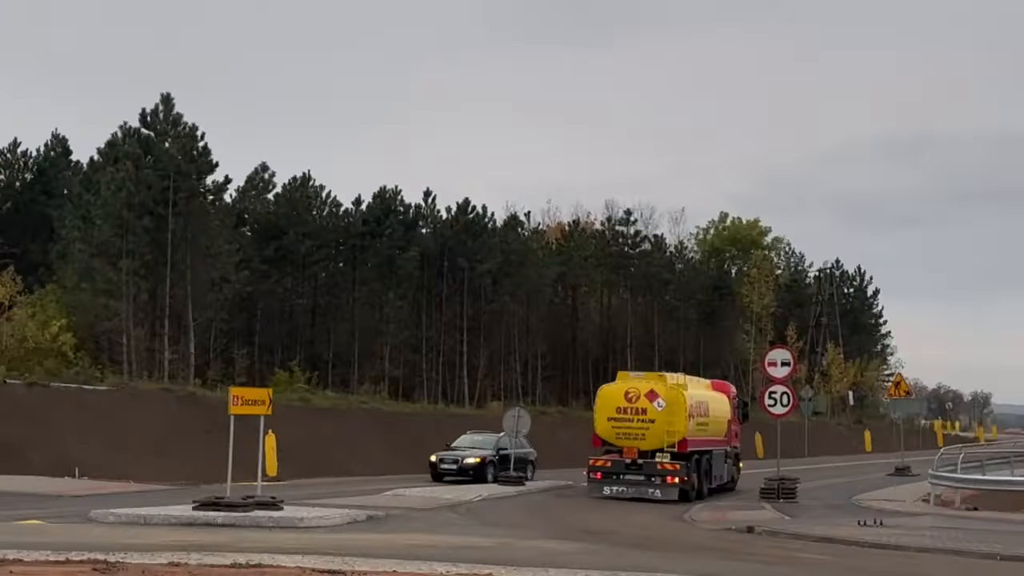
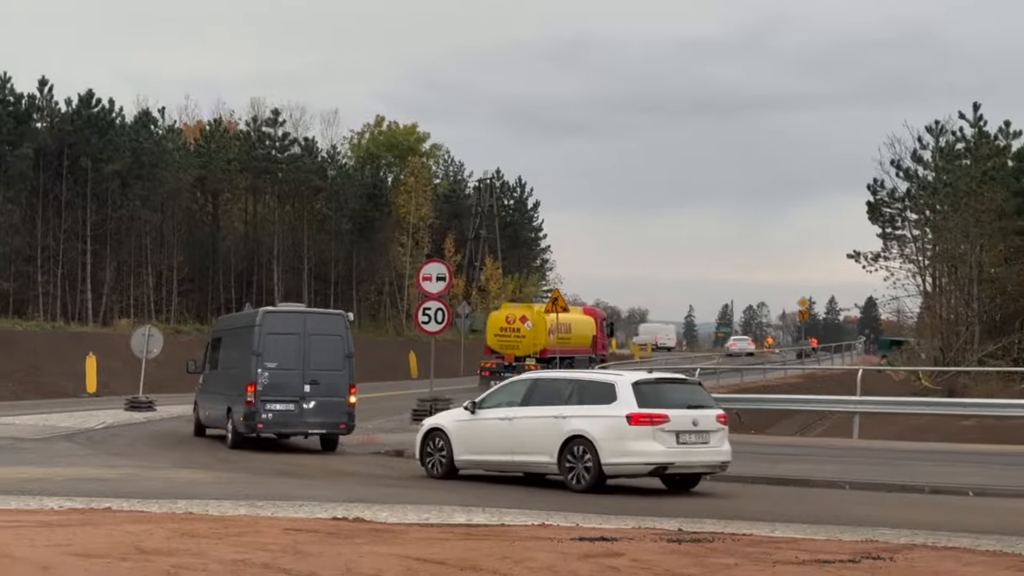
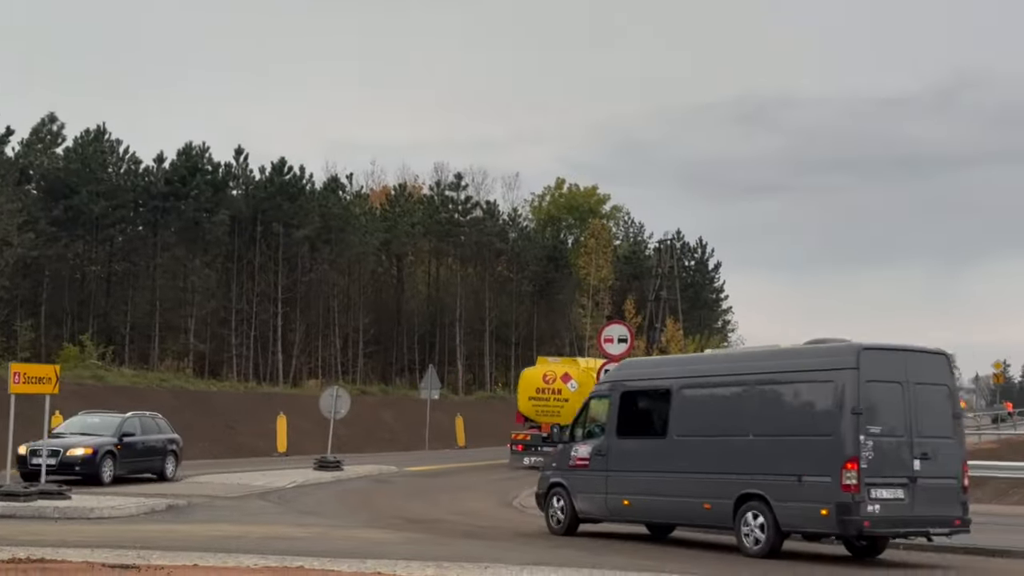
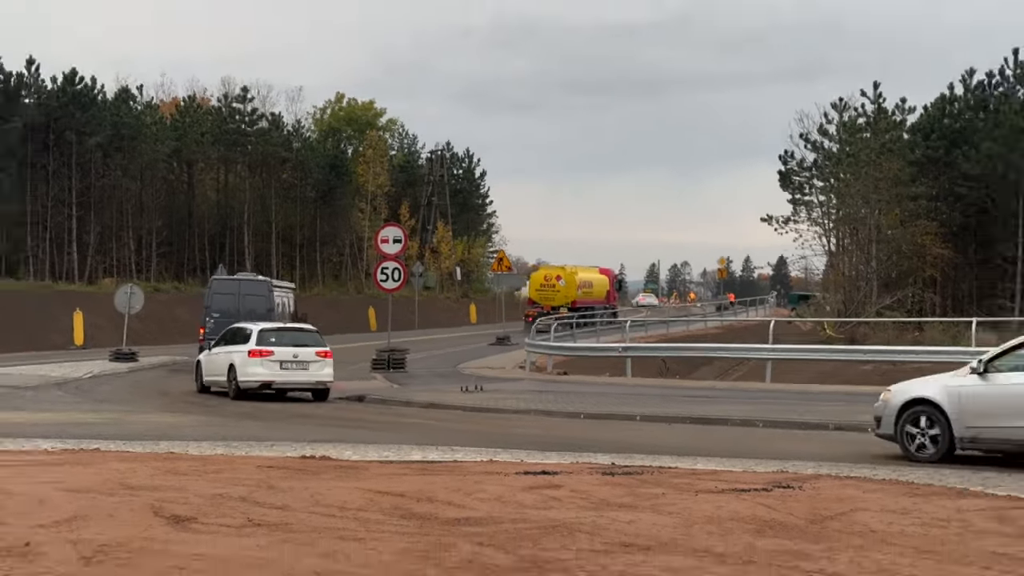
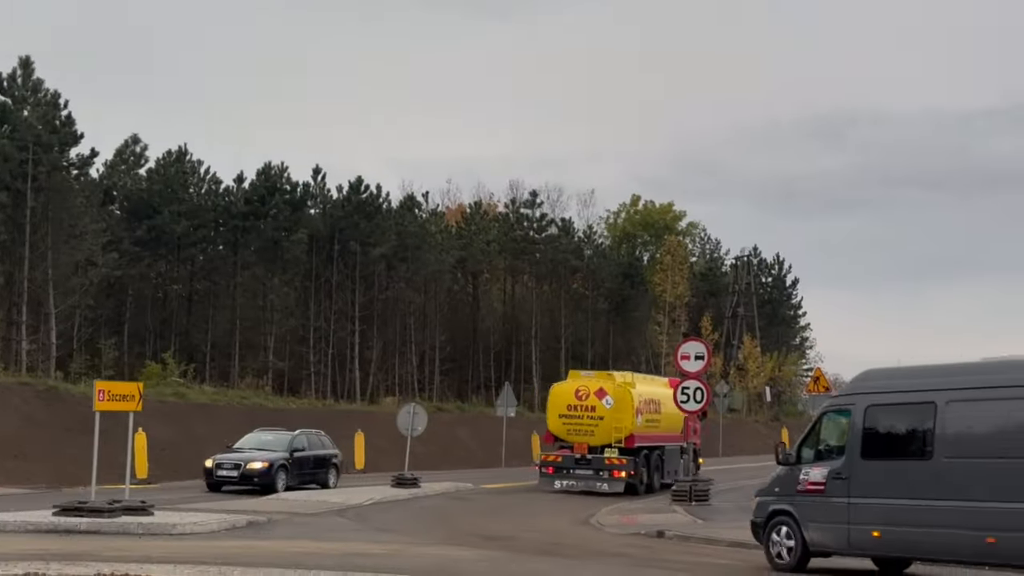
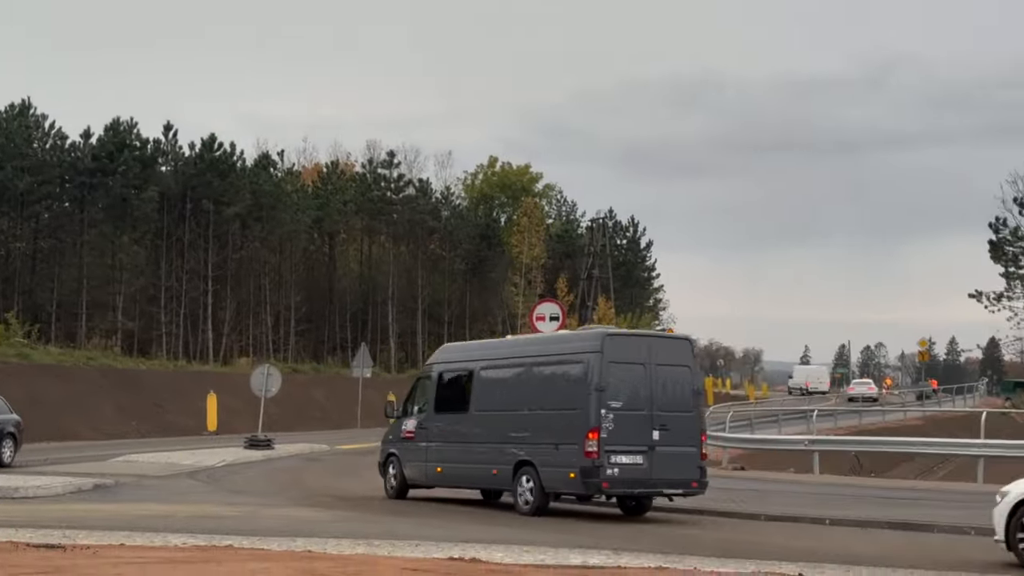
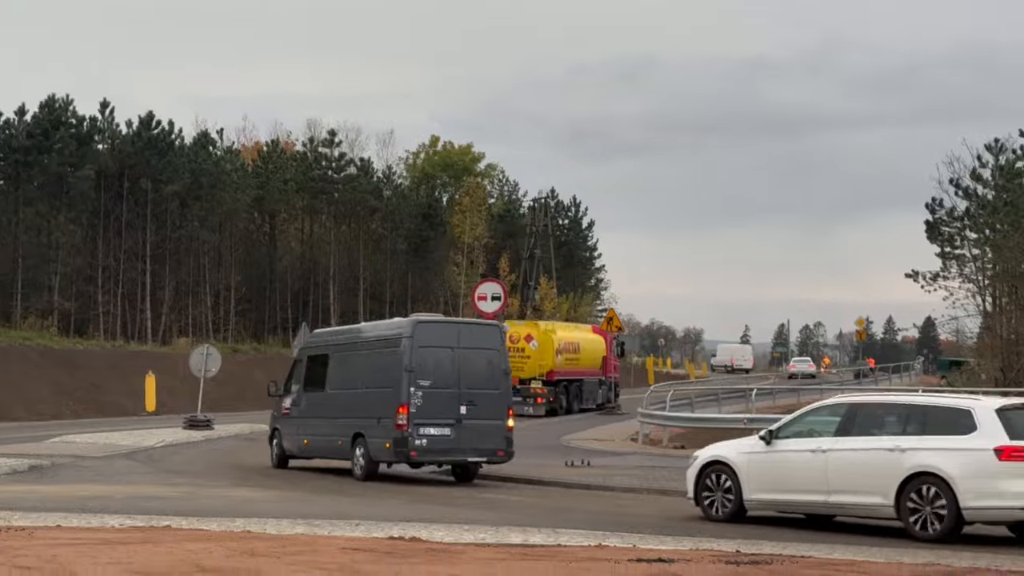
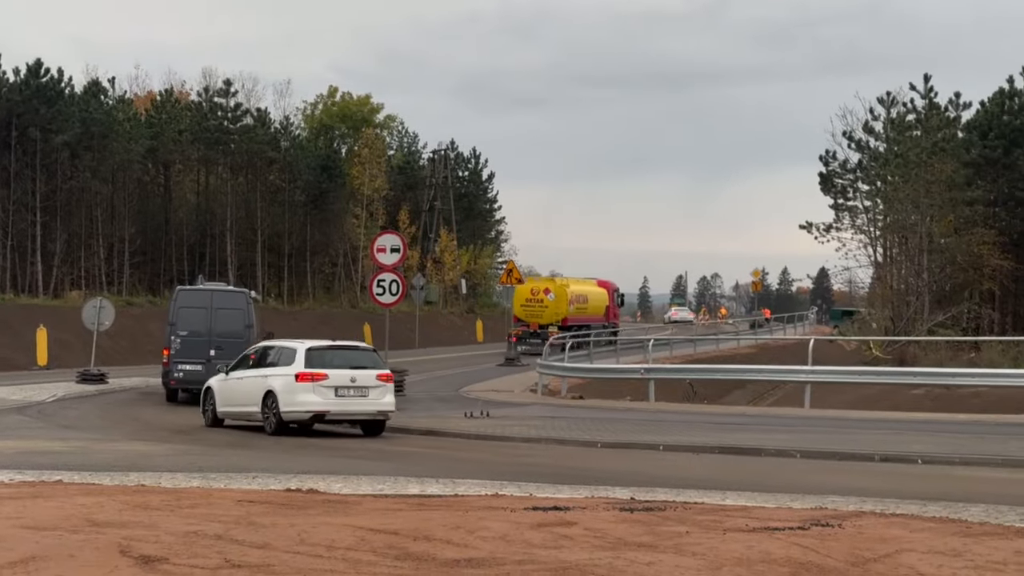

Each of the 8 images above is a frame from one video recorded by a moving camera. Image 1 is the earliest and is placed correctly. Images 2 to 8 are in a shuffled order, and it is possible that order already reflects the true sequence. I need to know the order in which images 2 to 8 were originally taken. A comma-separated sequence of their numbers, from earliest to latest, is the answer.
5, 3, 6, 7, 2, 8, 4
